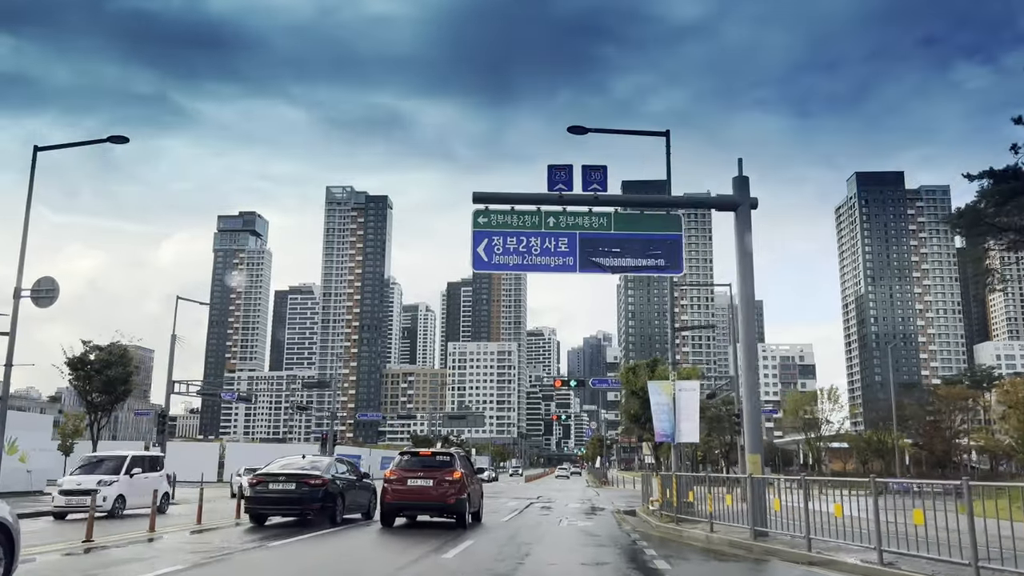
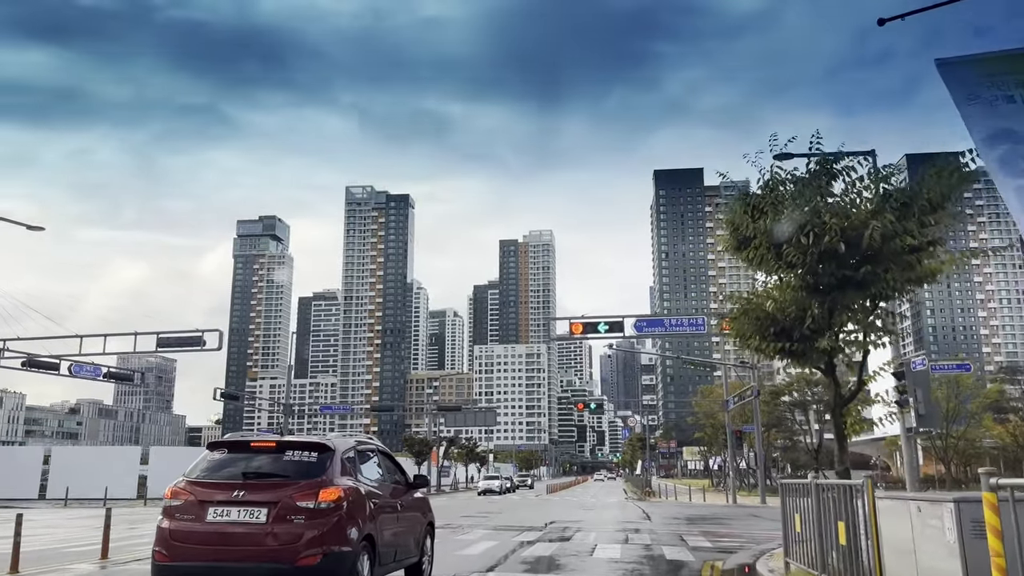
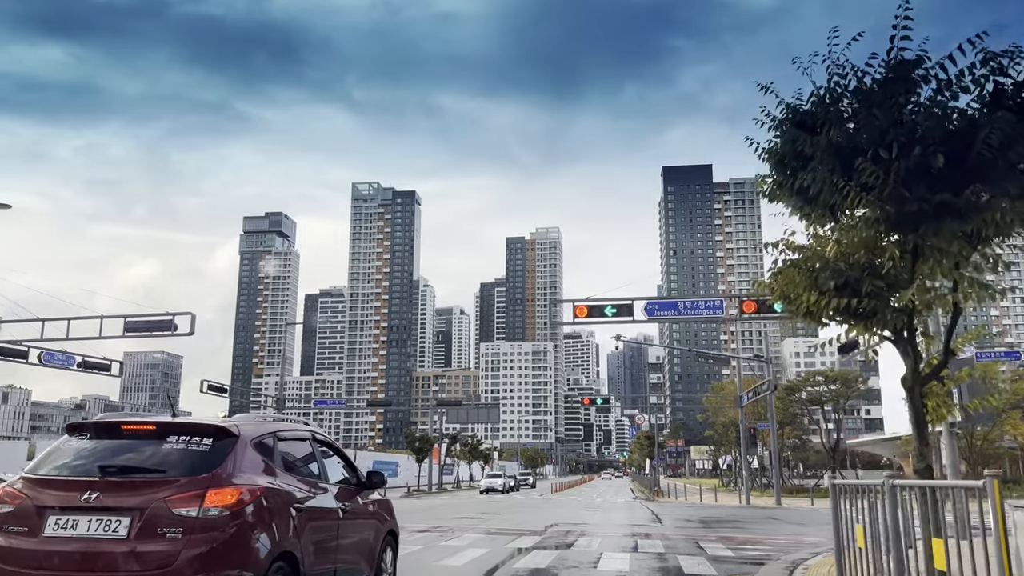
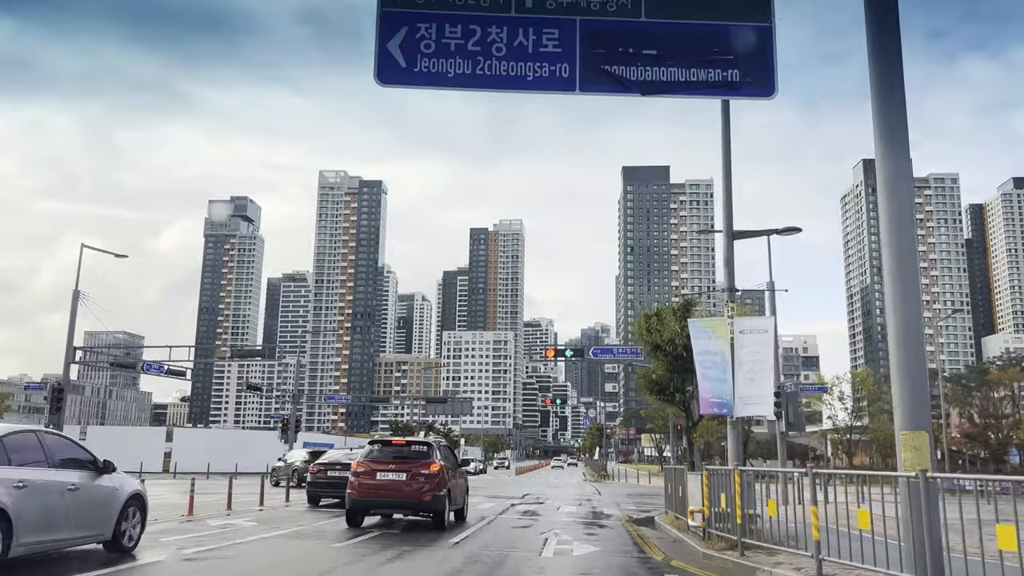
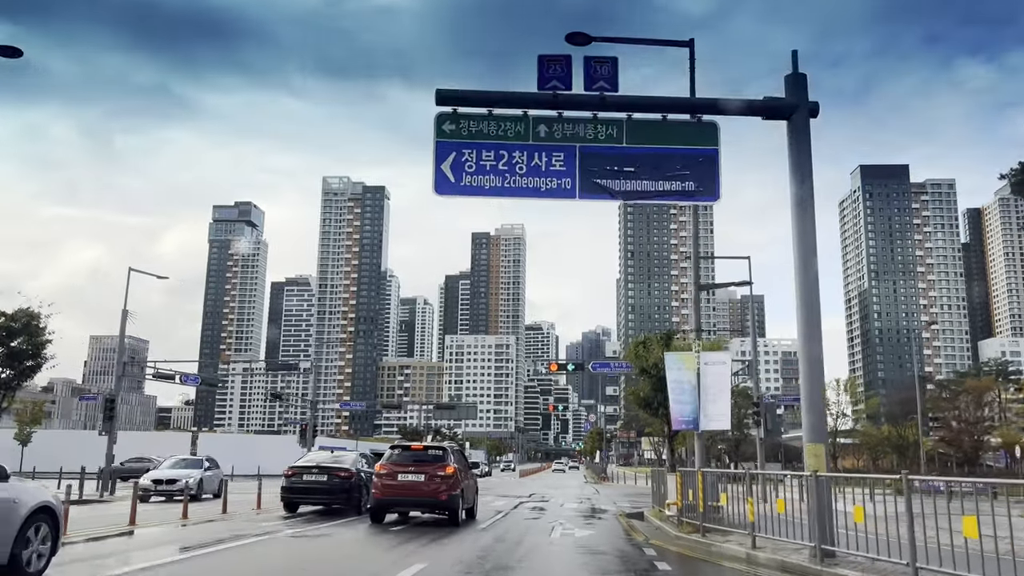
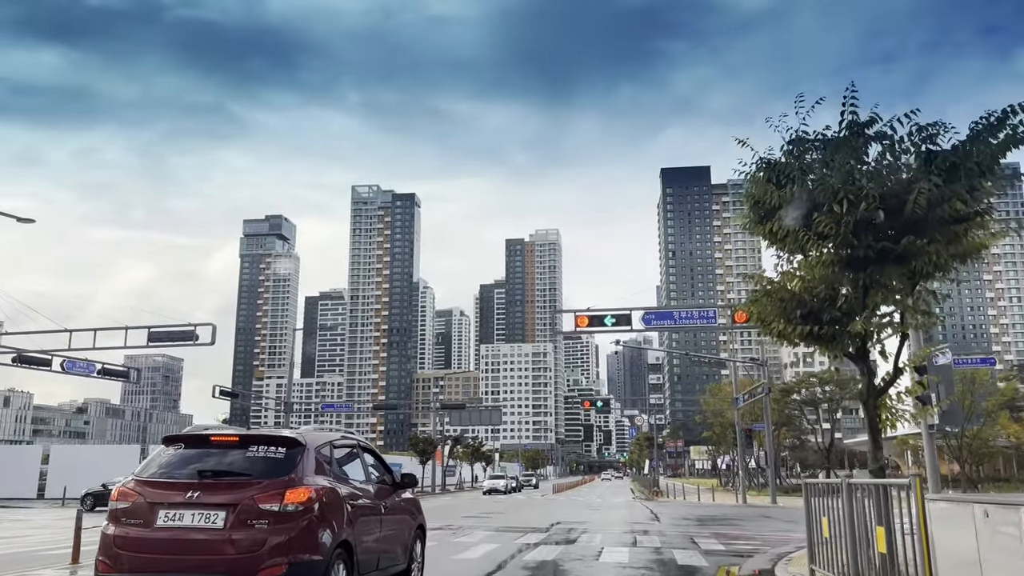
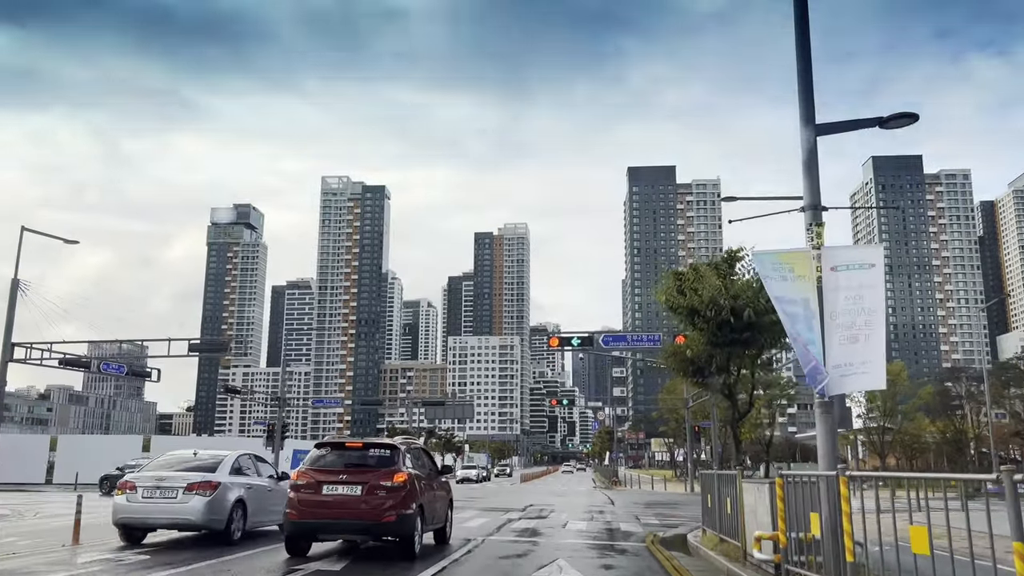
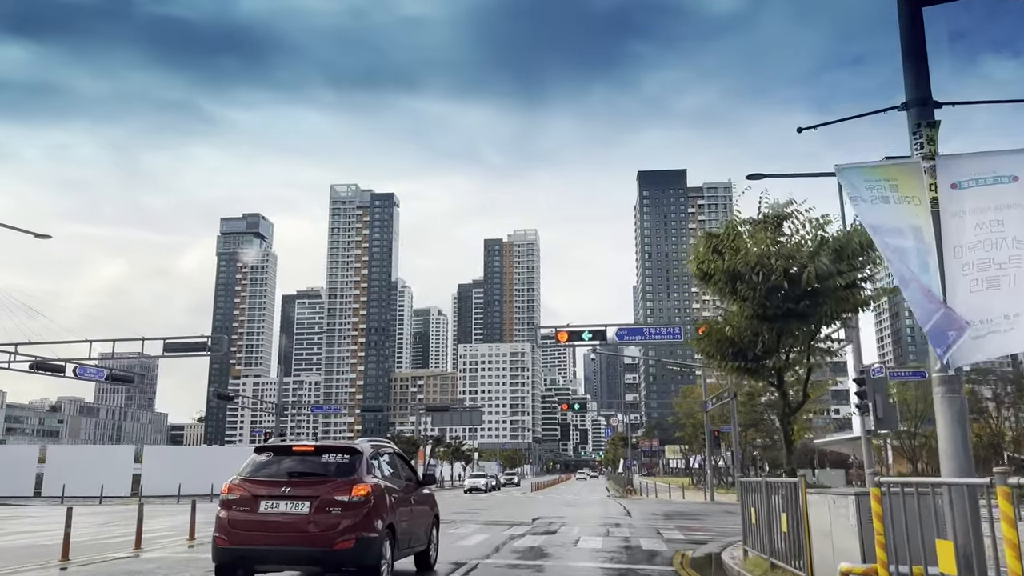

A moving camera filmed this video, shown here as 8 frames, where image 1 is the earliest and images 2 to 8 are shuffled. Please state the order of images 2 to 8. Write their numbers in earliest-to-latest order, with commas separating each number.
5, 4, 7, 8, 2, 6, 3
